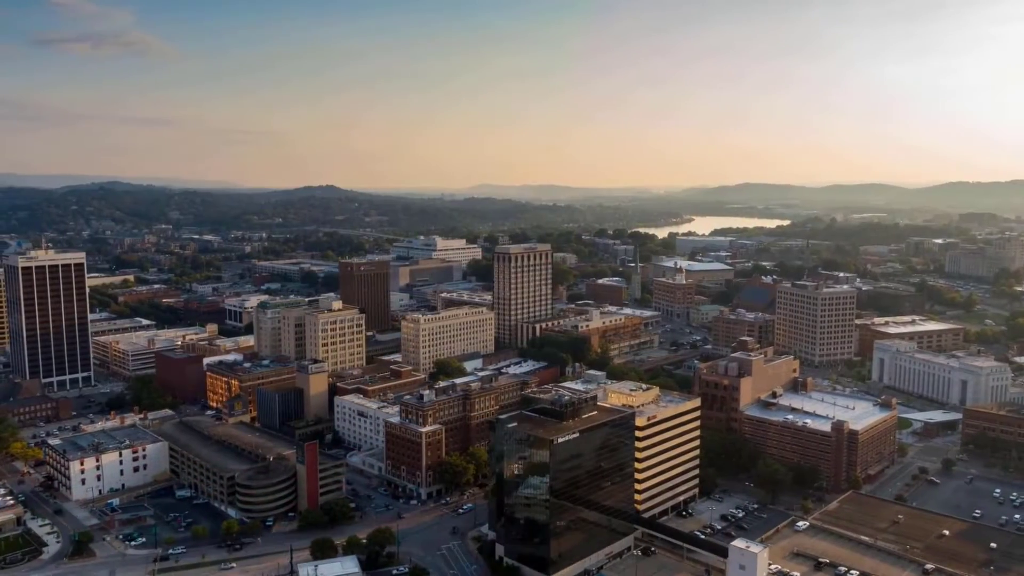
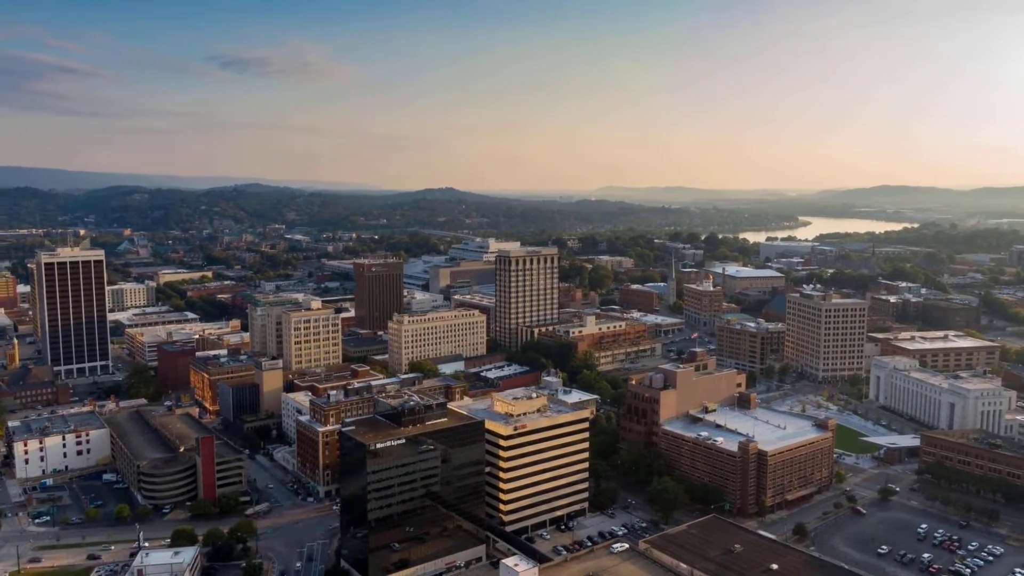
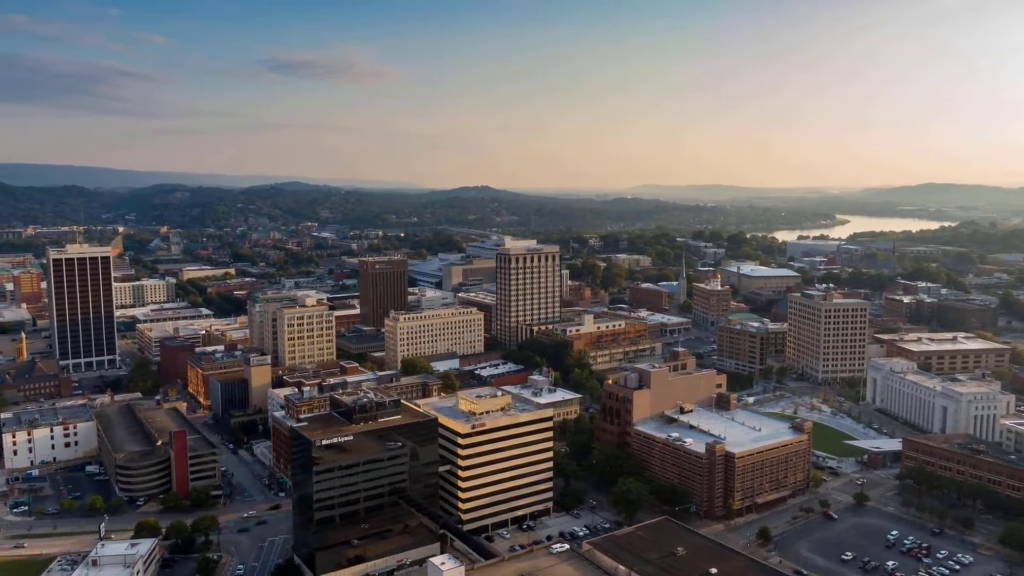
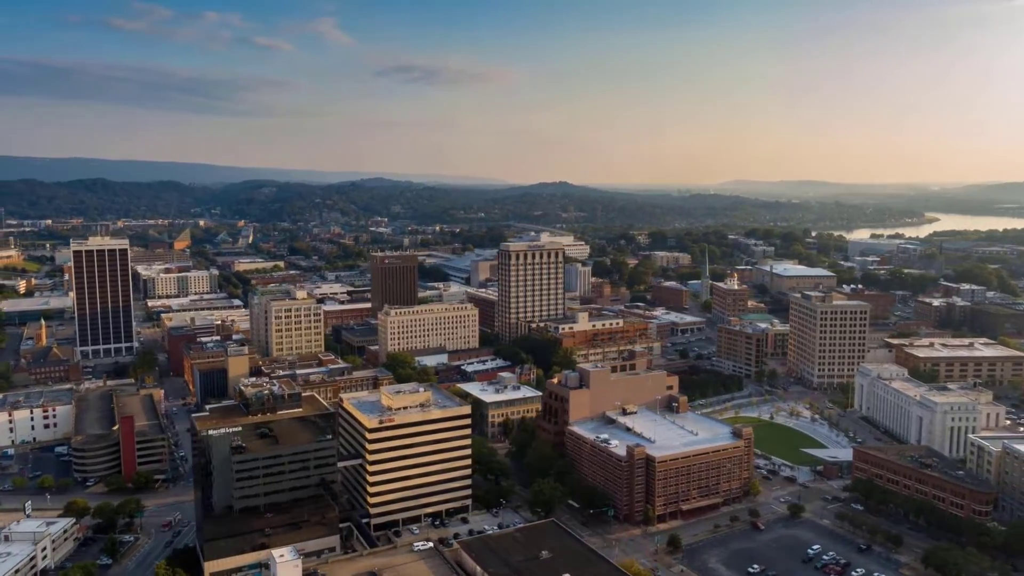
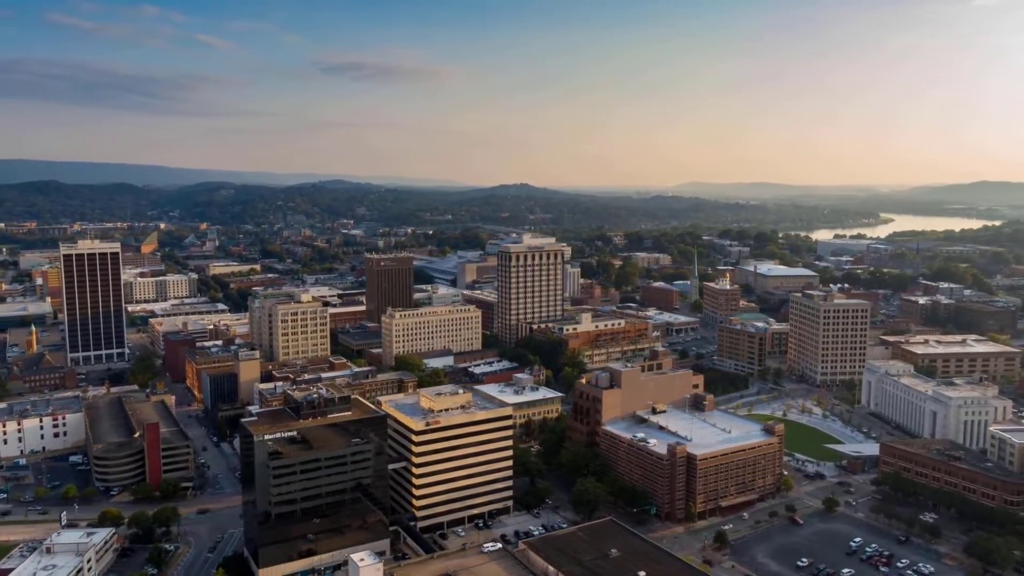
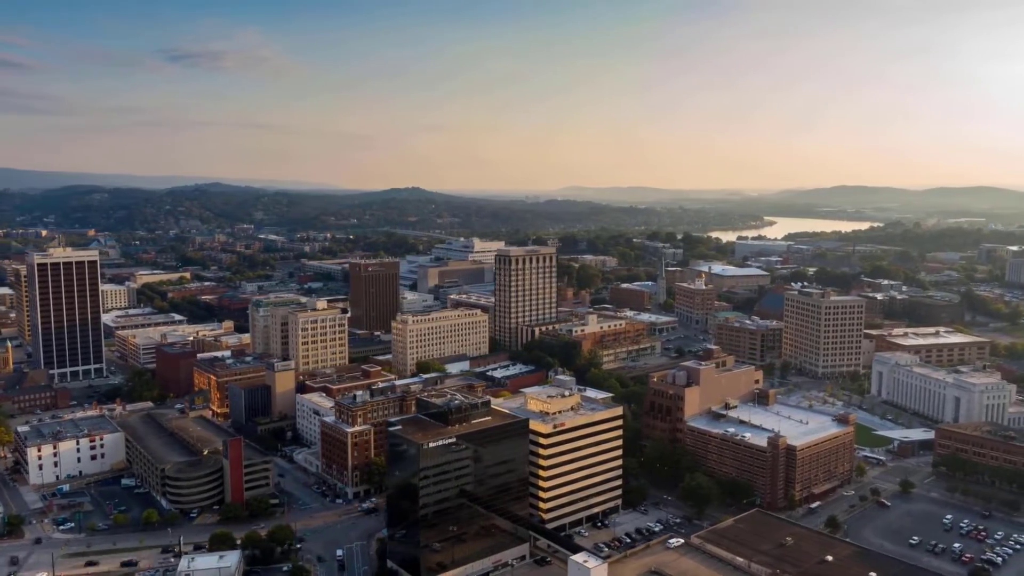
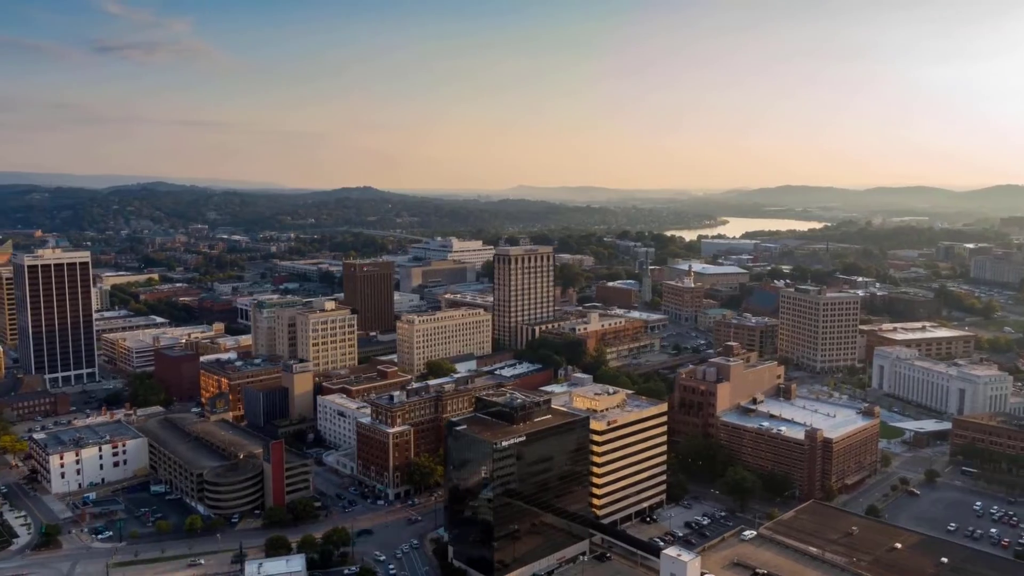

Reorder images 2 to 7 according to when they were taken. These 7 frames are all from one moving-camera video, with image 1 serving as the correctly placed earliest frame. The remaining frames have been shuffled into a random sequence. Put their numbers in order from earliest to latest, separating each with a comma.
7, 6, 2, 3, 5, 4
